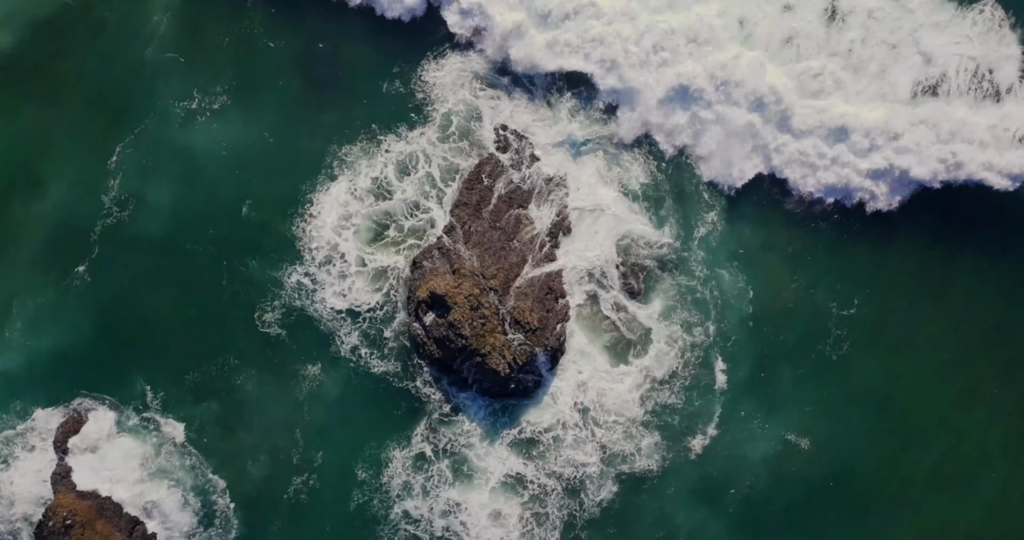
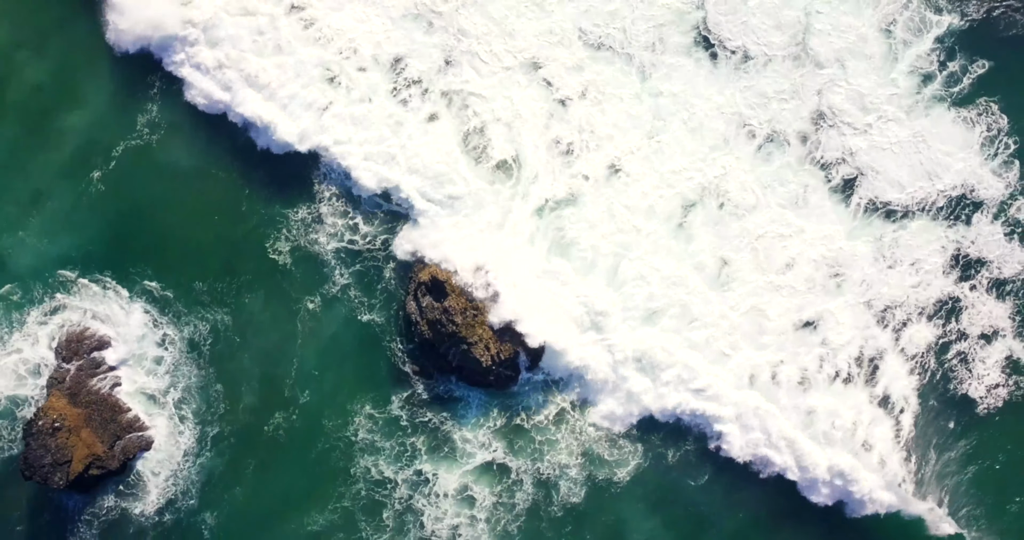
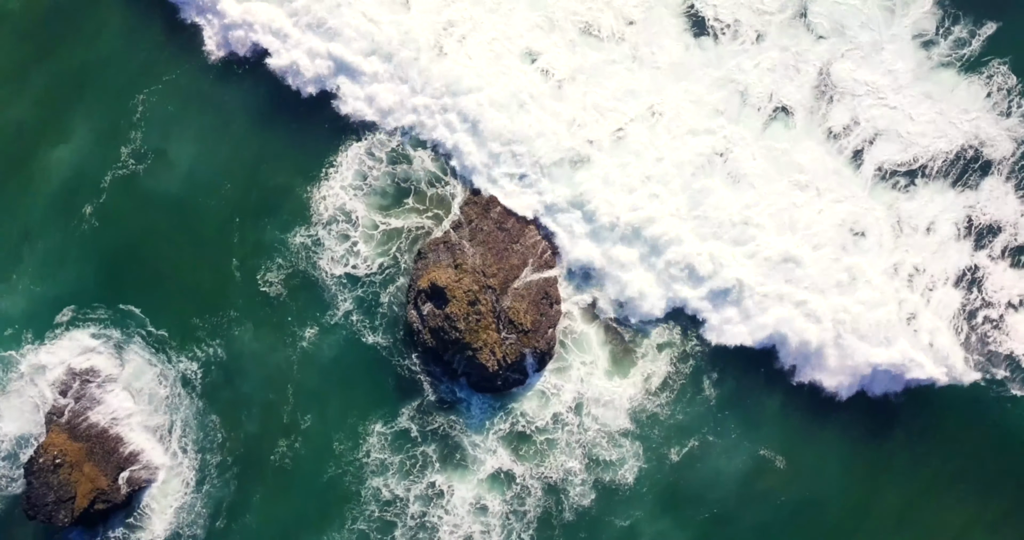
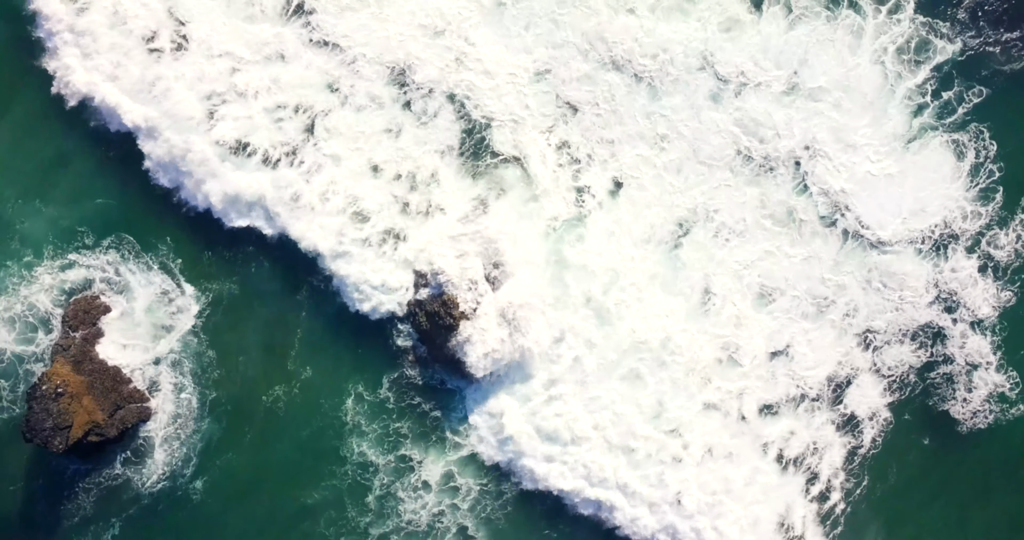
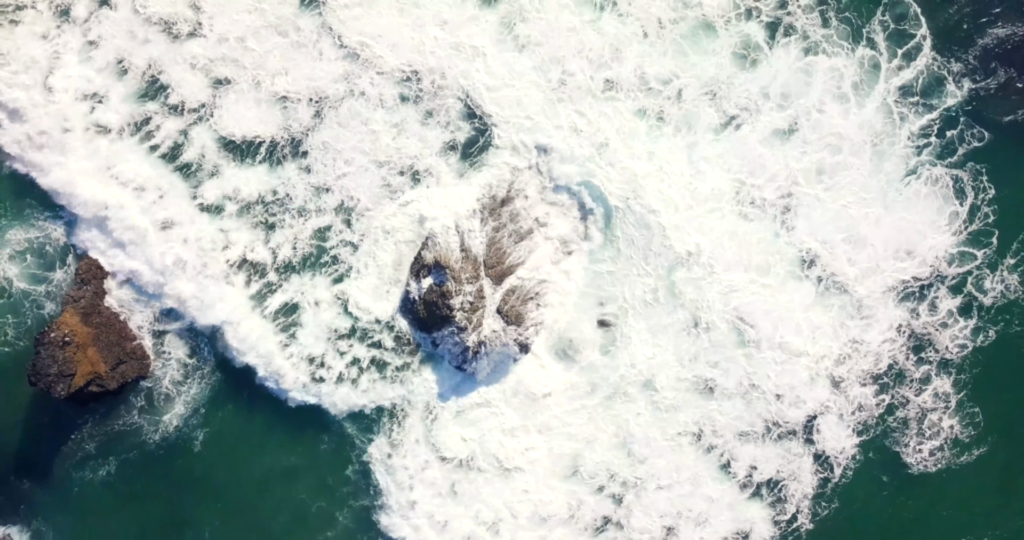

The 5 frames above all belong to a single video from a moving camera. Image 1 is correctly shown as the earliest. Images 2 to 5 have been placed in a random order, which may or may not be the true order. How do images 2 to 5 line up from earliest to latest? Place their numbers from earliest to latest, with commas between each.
3, 2, 4, 5
